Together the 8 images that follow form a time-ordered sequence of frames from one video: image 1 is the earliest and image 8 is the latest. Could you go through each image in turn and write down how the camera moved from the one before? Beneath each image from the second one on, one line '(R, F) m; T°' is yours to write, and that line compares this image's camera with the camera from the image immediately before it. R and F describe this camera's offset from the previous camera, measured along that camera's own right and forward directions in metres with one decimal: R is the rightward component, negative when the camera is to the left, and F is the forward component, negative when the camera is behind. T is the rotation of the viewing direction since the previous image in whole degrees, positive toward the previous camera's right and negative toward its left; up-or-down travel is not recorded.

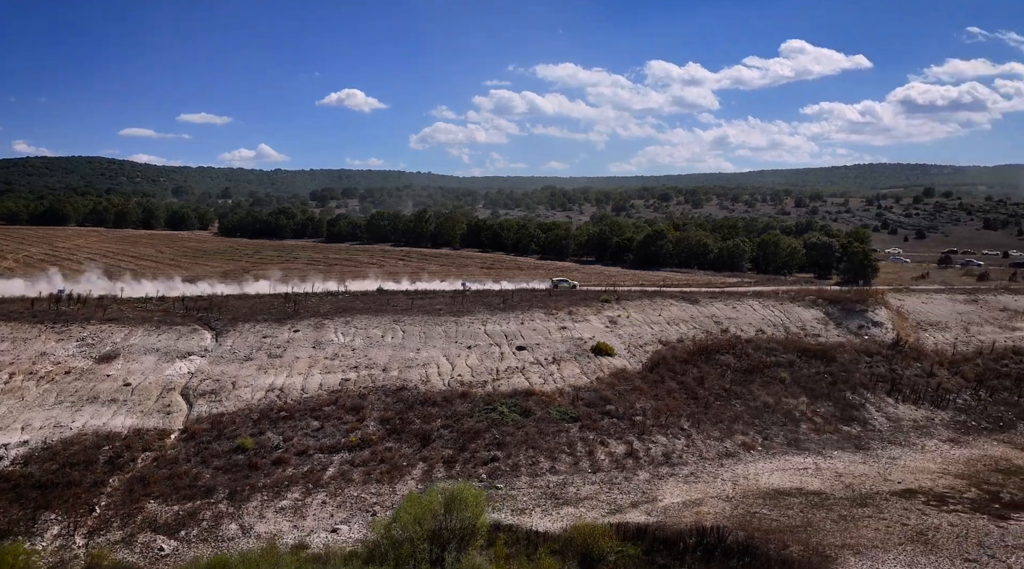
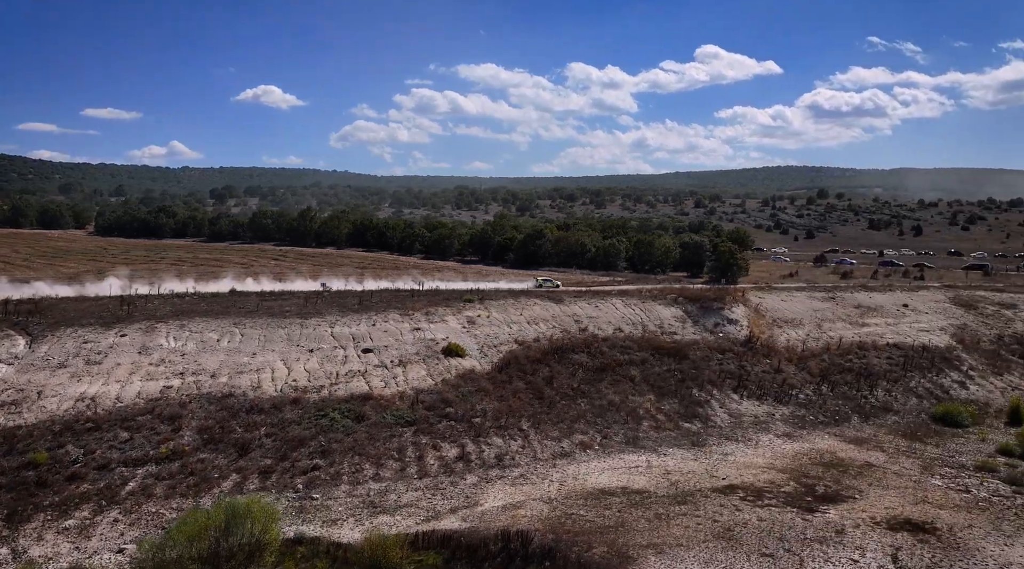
(+2.3, +0.3) m; +6°
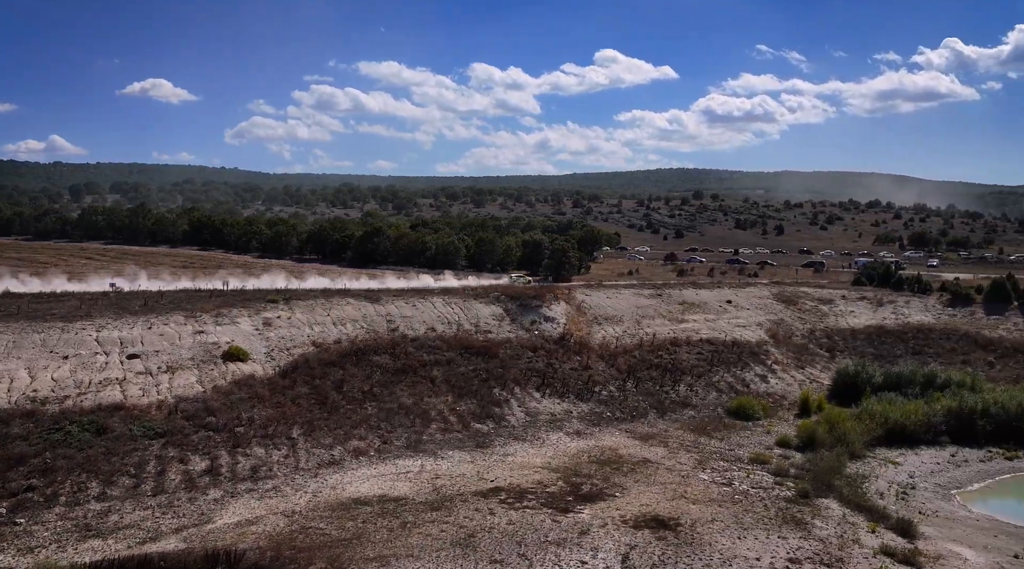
(+3.5, +0.7) m; +8°
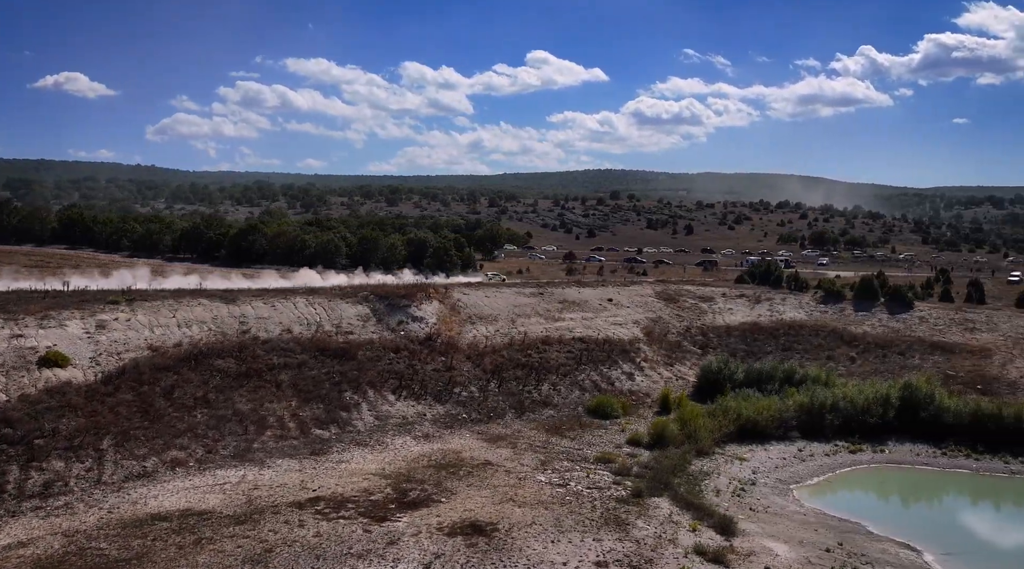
(+2.6, +0.7) m; +6°
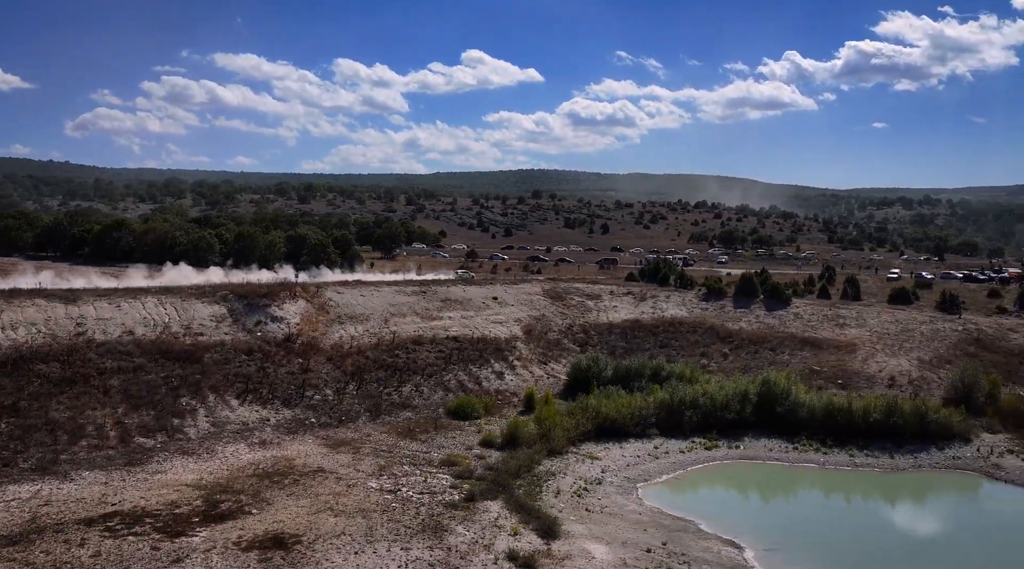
(+2.7, +0.8) m; +6°
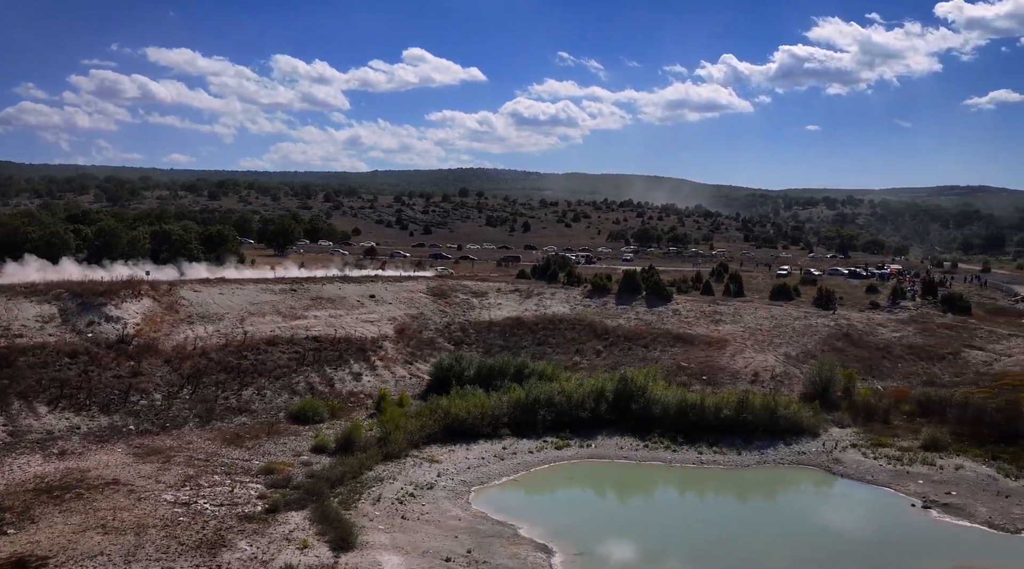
(+3.2, +1.1) m; +5°
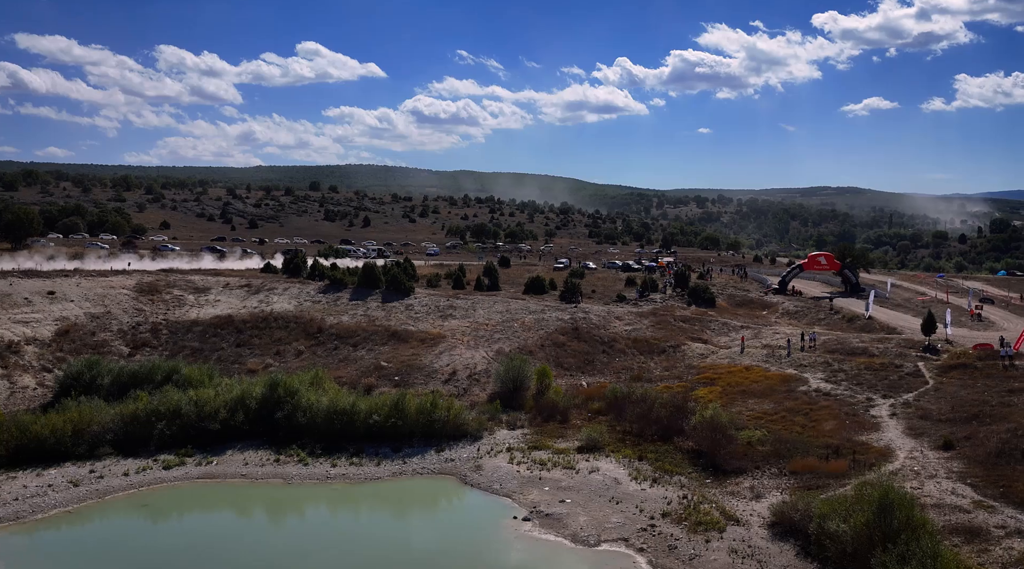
(+8.6, +2.9) m; +11°
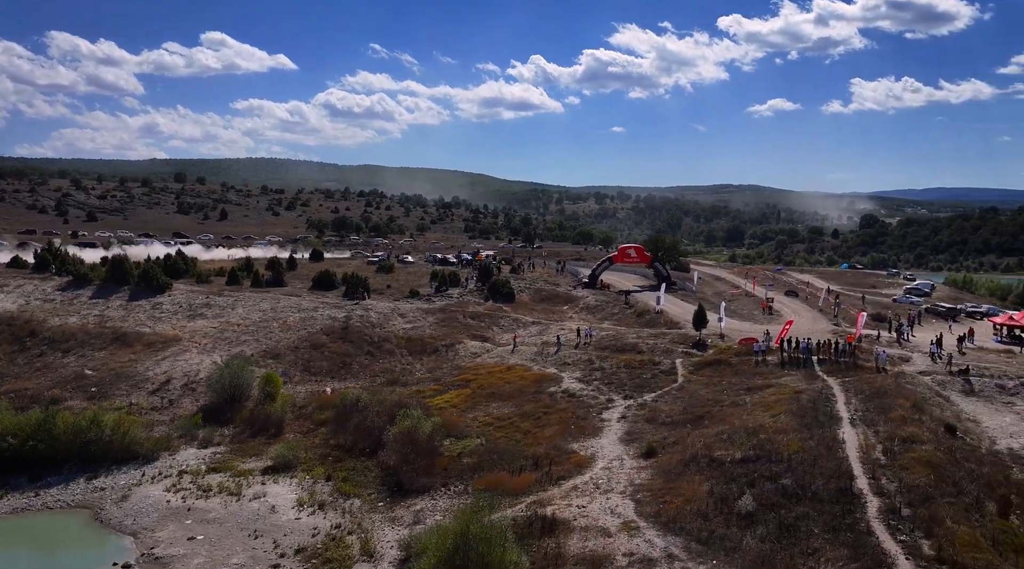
(+6.7, +3.1) m; +9°
